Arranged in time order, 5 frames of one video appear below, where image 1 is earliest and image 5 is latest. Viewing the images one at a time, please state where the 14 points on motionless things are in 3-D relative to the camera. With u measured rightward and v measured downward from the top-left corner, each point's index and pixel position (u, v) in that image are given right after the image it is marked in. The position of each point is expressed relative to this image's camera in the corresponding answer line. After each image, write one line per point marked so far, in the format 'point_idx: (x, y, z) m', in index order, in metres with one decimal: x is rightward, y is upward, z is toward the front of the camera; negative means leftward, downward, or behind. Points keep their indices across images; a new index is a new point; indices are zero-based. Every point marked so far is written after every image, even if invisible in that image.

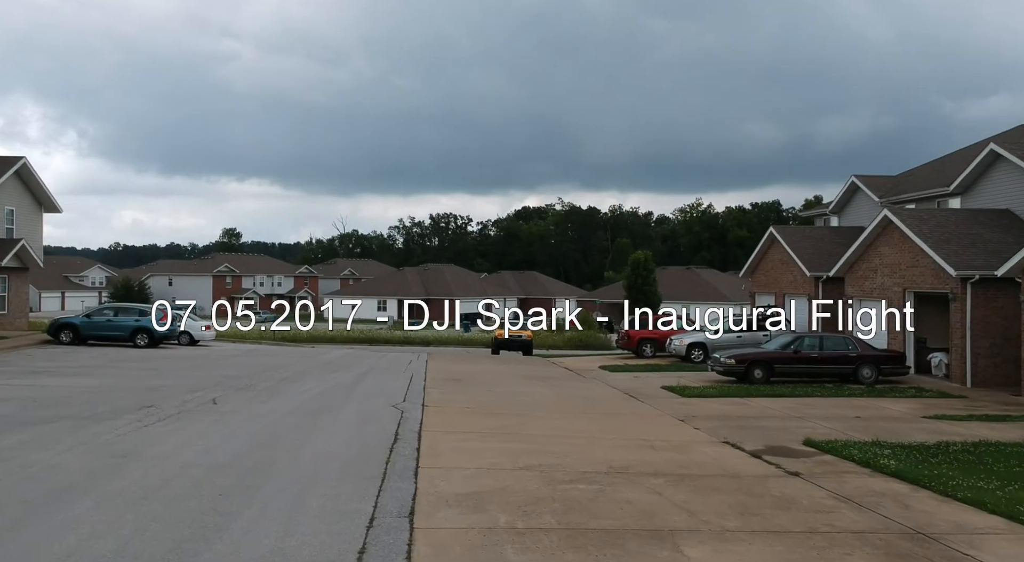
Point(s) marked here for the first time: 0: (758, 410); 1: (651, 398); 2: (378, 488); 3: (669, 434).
0: (+4.7, -2.4, +16.0) m
1: (+3.0, -2.5, +18.2) m
2: (-1.4, -2.1, +8.7) m
3: (+2.4, -2.3, +13.0) m
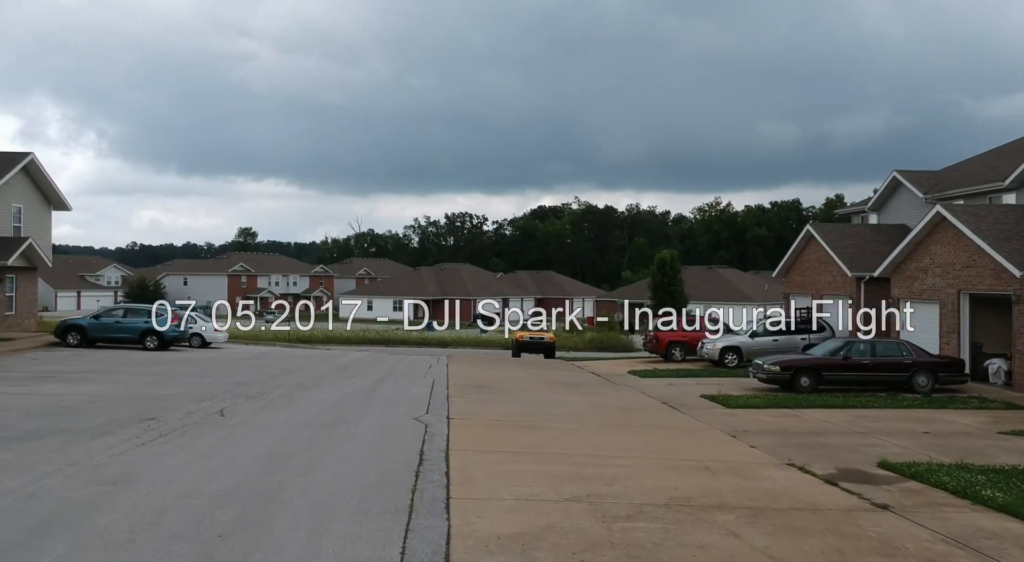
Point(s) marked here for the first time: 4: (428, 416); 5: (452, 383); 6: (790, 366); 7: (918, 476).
0: (+5.2, -2.5, +14.6) m
1: (+3.6, -2.5, +16.9) m
2: (-0.9, -2.1, +7.4) m
3: (+2.9, -2.4, +11.7) m
4: (-1.4, -2.2, +14.0) m
5: (-1.4, -2.3, +19.4) m
6: (+6.3, -1.9, +19.1) m
7: (+4.8, -2.3, +10.0) m
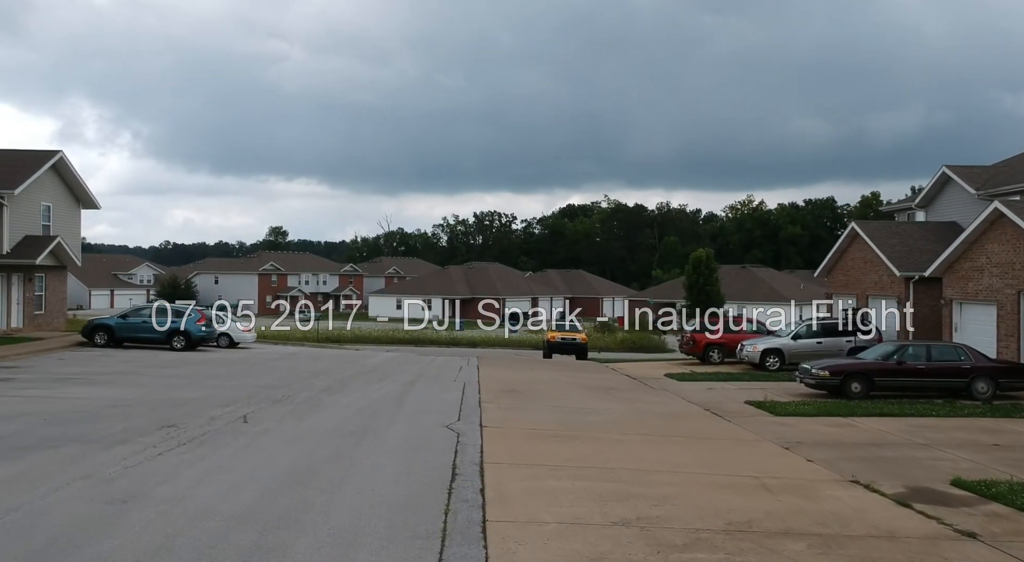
0: (+5.8, -2.5, +13.7) m
1: (+4.2, -2.5, +16.0) m
2: (-0.6, -2.2, +6.7) m
3: (+3.4, -2.4, +10.8) m
4: (-0.8, -2.2, +13.2) m
5: (-0.6, -2.3, +18.6) m
6: (+7.0, -1.9, +18.2) m
7: (+5.2, -2.3, +9.1) m
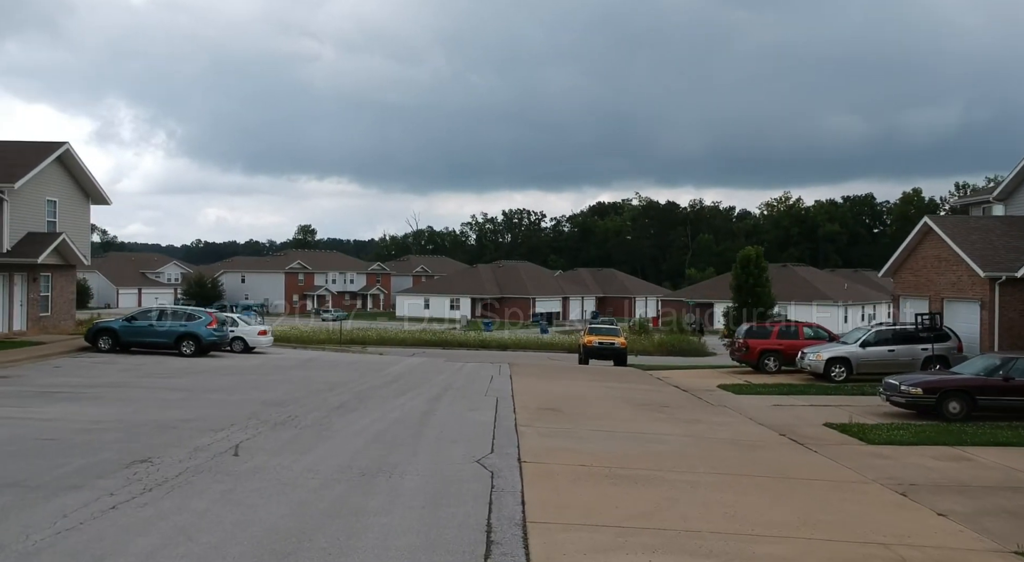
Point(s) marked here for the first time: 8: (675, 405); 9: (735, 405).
0: (+6.4, -2.5, +11.1) m
1: (+4.9, -2.6, +13.5) m
2: (-0.2, -2.2, +4.3) m
3: (+3.9, -2.4, +8.4) m
4: (-0.2, -2.3, +10.9) m
5: (+0.2, -2.4, +16.3) m
6: (+7.8, -2.0, +15.6) m
7: (+5.7, -2.4, +6.5) m
8: (+3.4, -2.6, +18.0) m
9: (+4.8, -2.7, +18.4) m
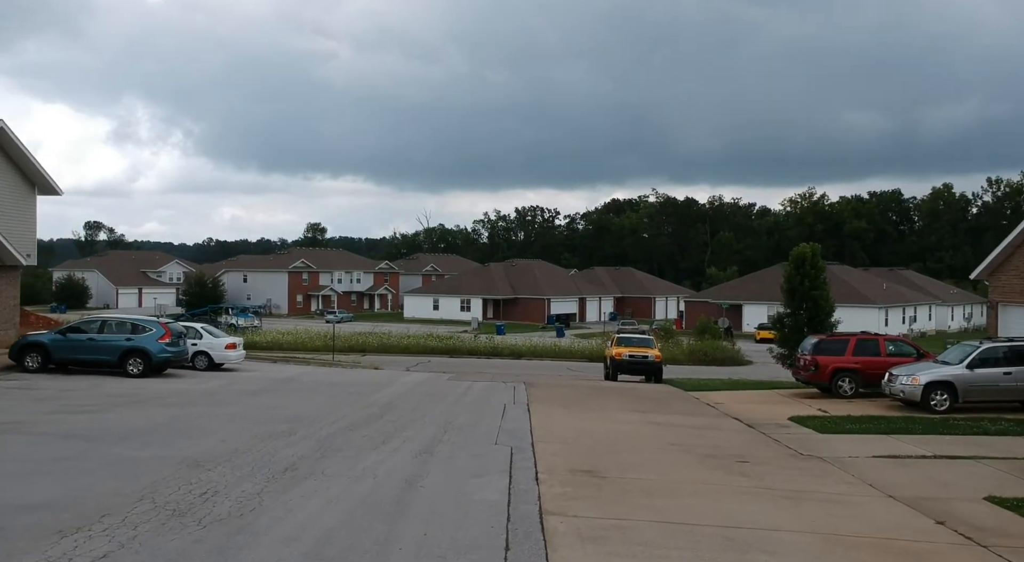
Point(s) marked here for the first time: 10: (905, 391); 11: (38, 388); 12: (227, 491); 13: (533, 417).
0: (+6.6, -2.7, +6.3) m
1: (+5.1, -2.7, +8.7) m
2: (-0.1, -2.4, -0.4) m
3: (+4.0, -2.6, +3.6) m
4: (0.0, -2.4, +6.2) m
5: (+0.4, -2.5, +11.6) m
6: (+8.0, -2.1, +10.7) m
7: (+5.8, -2.5, +1.8) m
8: (+3.8, -2.7, +13.2) m
9: (+5.2, -2.8, +13.6) m
10: (+8.9, -2.4, +19.1) m
11: (-10.4, -2.3, +18.6) m
12: (-3.3, -2.4, +9.8) m
13: (+0.4, -2.6, +16.2) m
